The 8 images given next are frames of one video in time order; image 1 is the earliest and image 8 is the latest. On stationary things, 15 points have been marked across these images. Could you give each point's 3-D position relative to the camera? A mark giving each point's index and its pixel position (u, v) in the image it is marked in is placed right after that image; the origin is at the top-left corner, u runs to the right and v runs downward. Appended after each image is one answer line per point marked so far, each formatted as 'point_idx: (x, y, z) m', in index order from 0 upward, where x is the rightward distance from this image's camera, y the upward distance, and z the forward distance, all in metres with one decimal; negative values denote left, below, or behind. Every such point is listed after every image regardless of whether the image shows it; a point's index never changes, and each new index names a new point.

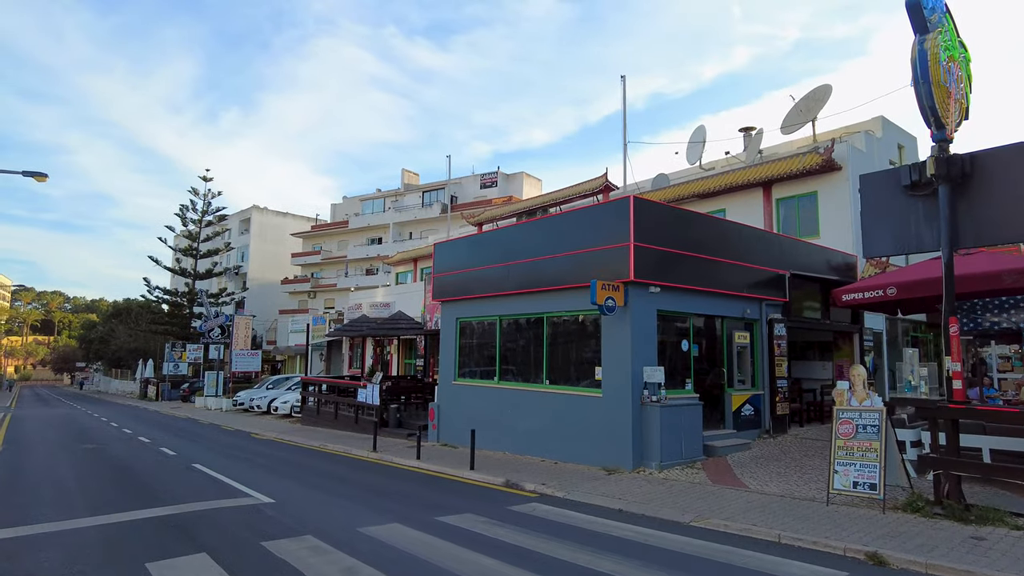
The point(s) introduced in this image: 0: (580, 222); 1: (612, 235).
0: (+1.3, +1.3, +12.8) m
1: (+1.9, +1.0, +12.0) m
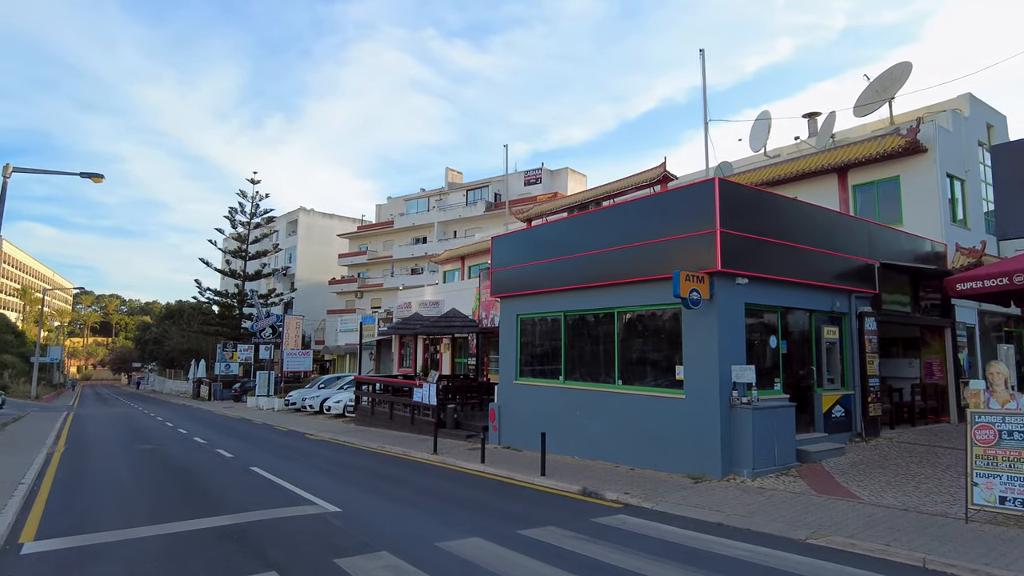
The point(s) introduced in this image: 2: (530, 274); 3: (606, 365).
0: (+2.6, +1.4, +11.9) m
1: (+3.1, +1.1, +11.1) m
2: (+0.4, +0.3, +14.9) m
3: (+1.8, -1.5, +12.6) m
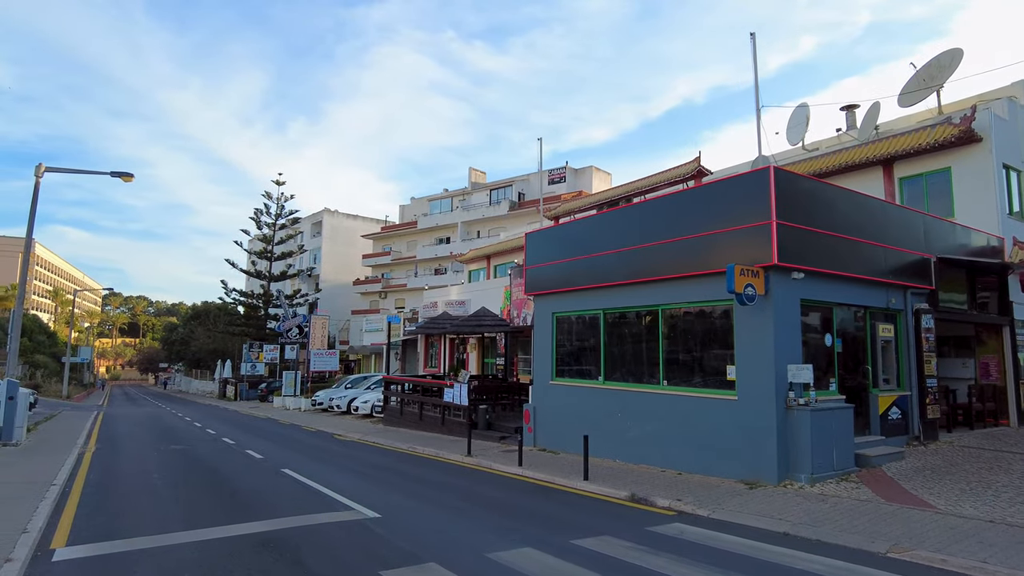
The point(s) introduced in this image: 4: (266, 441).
0: (+3.3, +1.5, +11.4) m
1: (+3.7, +1.2, +10.5) m
2: (+1.2, +0.4, +14.4) m
3: (+2.6, -1.4, +12.1) m
4: (-6.8, -4.3, +18.1) m
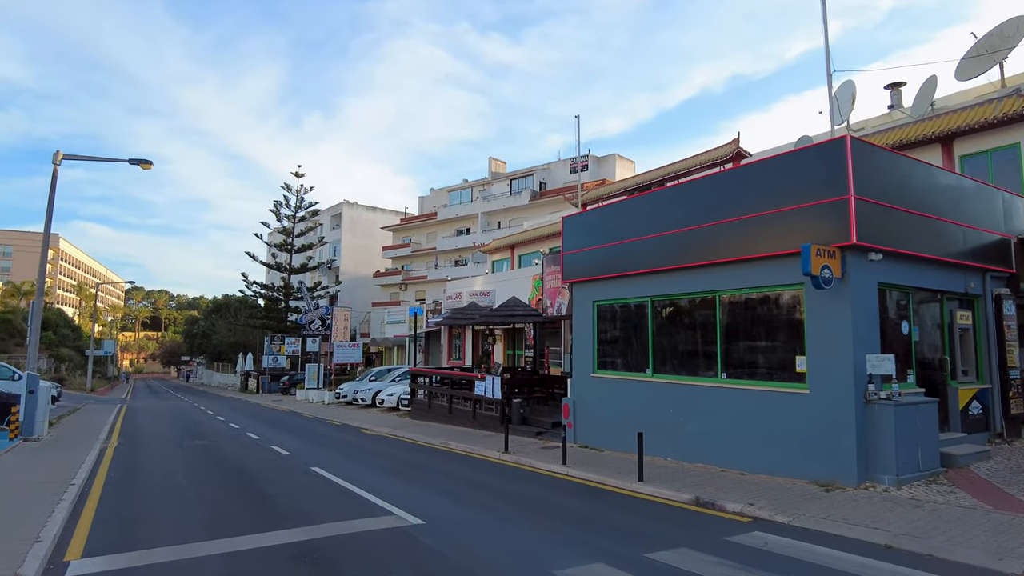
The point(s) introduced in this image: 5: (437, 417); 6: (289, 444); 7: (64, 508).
0: (+4.0, +1.8, +10.4) m
1: (+4.4, +1.5, +9.5) m
2: (+2.0, +0.7, +13.5) m
3: (+3.3, -1.2, +11.2) m
4: (-5.9, -4.0, +17.5) m
5: (-2.3, -3.9, +19.5) m
6: (-5.3, -3.7, +15.4) m
7: (-6.1, -3.0, +8.8) m
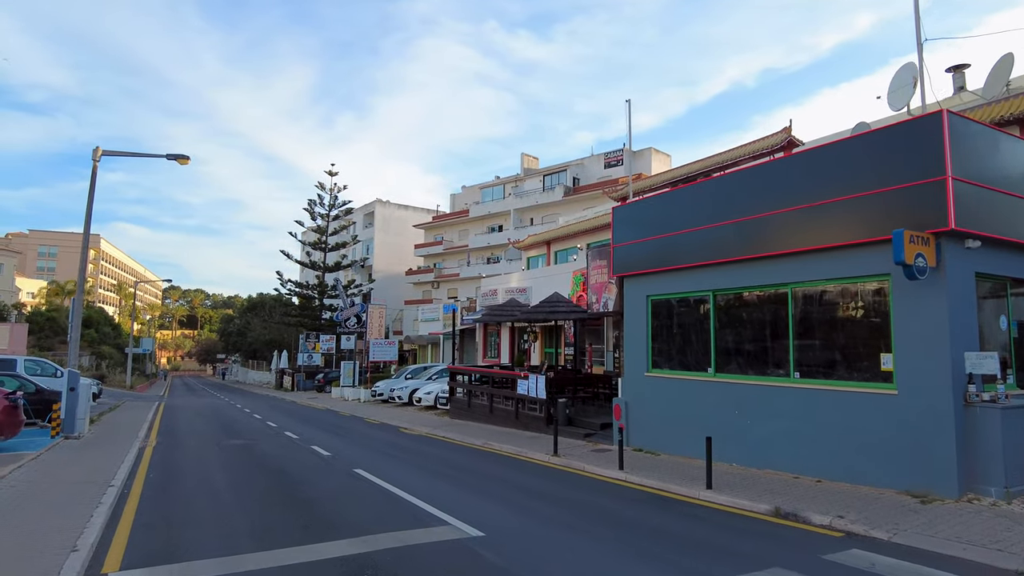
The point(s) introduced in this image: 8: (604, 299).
0: (+4.8, +1.9, +9.6) m
1: (+5.2, +1.6, +8.7) m
2: (+3.0, +0.8, +12.7) m
3: (+4.2, -1.0, +10.4) m
4: (-4.8, -3.9, +17.1) m
5: (-1.0, -3.8, +19.0) m
6: (-4.3, -3.6, +15.0) m
7: (-5.3, -2.9, +8.4) m
8: (+2.4, -0.3, +16.4) m
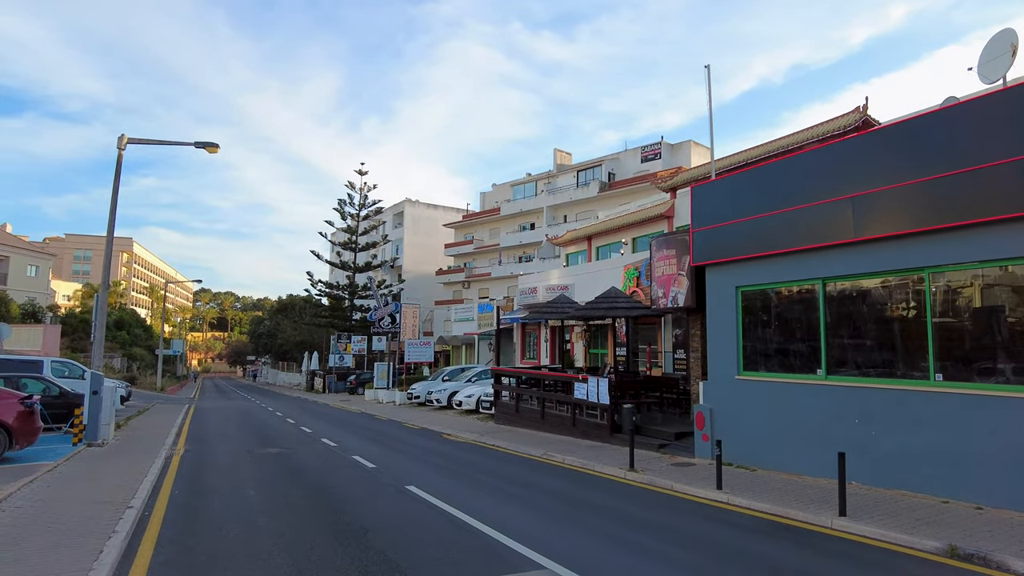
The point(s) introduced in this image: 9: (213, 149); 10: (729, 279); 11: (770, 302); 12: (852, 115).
0: (+5.9, +2.1, +7.9) m
1: (+6.2, +1.8, +6.9) m
2: (+4.2, +1.0, +11.1) m
3: (+5.3, -0.8, +8.7) m
4: (-3.4, -3.8, +15.7) m
5: (+0.4, -3.6, +17.5) m
6: (-3.0, -3.5, +13.6) m
7: (-4.3, -2.7, +7.0) m
8: (+3.7, -0.1, +14.8) m
9: (-8.1, +3.8, +17.6) m
10: (+4.0, +0.2, +11.5) m
11: (+4.3, -0.2, +10.9) m
12: (+10.3, +5.2, +19.6) m
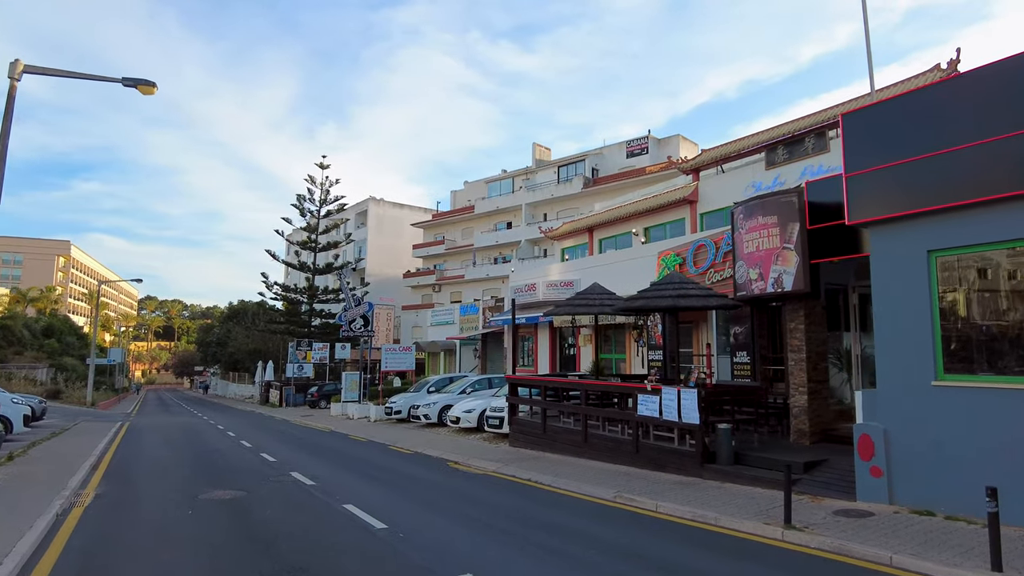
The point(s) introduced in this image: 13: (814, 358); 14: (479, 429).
0: (+7.1, +2.6, +4.4) m
1: (+7.5, +2.3, +3.5) m
2: (+5.2, +1.4, +7.5) m
3: (+6.5, -0.4, +5.1) m
4: (-2.7, -3.4, +11.5) m
5: (+1.0, -3.3, +13.5) m
6: (-2.1, -3.1, +9.5) m
7: (-3.0, -2.2, +2.8) m
8: (+4.5, +0.2, +11.1) m
9: (-7.5, +4.1, +13.2) m
10: (+5.0, +0.6, +7.8) m
11: (+5.3, +0.2, +7.3) m
12: (+10.8, +5.5, +16.5) m
13: (+5.4, -1.2, +11.5) m
14: (-0.9, -4.0, +18.4) m
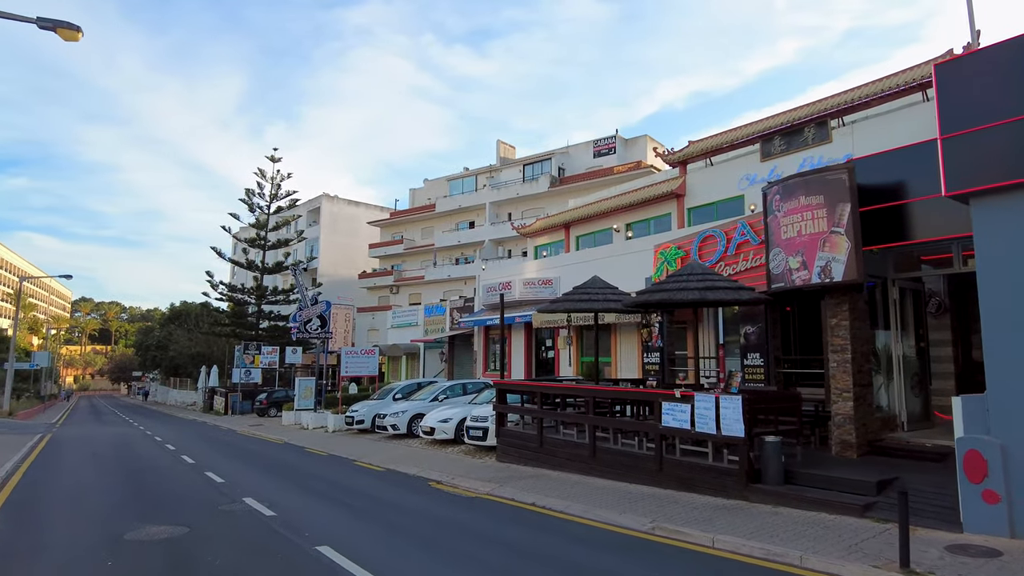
0: (+7.7, +2.7, +3.2) m
1: (+8.2, +2.4, +2.3) m
2: (+5.6, +1.6, +6.1) m
3: (+7.0, -0.2, +3.8) m
4: (-2.6, -3.2, +9.5) m
5: (+0.9, -3.1, +11.8) m
6: (-1.9, -2.9, +7.5) m
7: (-2.3, -2.0, +0.8) m
8: (+4.5, +0.4, +9.7) m
9: (-7.5, +4.4, +10.9) m
10: (+5.3, +0.8, +6.4) m
11: (+5.7, +0.3, +5.9) m
12: (+10.5, +5.6, +15.5) m
13: (+5.4, -1.1, +10.1) m
14: (-1.4, -3.9, +16.5) m
